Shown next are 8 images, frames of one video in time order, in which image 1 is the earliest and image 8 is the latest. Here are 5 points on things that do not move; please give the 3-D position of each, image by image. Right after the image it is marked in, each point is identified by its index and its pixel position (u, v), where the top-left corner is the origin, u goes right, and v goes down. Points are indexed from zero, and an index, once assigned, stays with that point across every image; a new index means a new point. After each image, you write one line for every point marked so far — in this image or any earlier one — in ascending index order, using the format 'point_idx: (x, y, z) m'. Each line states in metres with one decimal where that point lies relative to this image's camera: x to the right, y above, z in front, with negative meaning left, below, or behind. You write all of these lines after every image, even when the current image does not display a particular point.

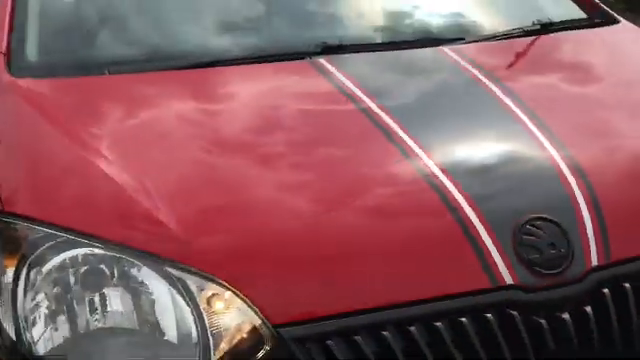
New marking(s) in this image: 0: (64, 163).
0: (-0.7, 0.0, +1.7) m
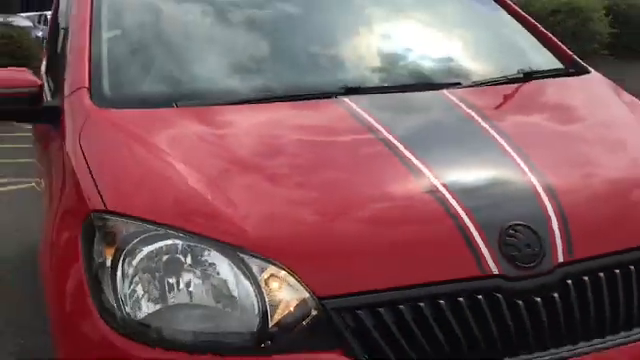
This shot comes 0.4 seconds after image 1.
0: (-0.6, 0.0, +2.1) m
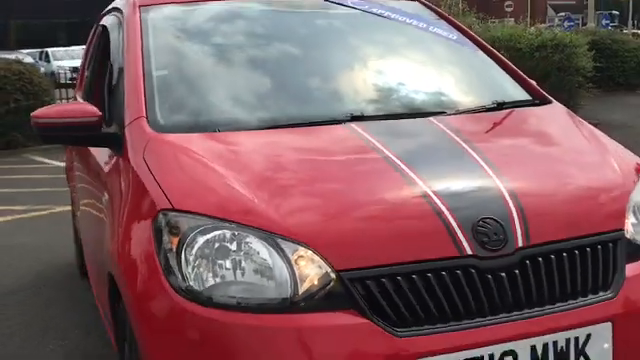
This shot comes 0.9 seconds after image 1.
0: (-0.6, 0.0, +2.7) m
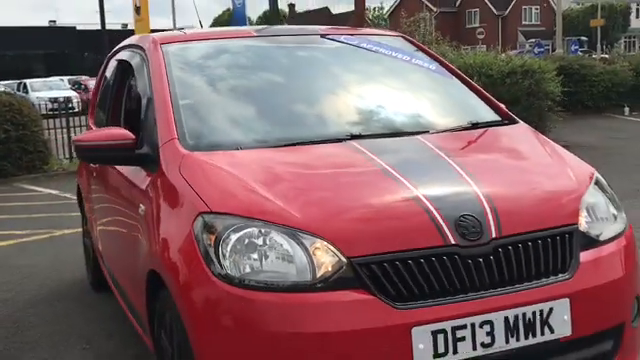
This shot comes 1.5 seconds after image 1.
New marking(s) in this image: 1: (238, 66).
0: (-0.5, -0.1, +3.3) m
1: (-0.6, +0.8, +4.6) m
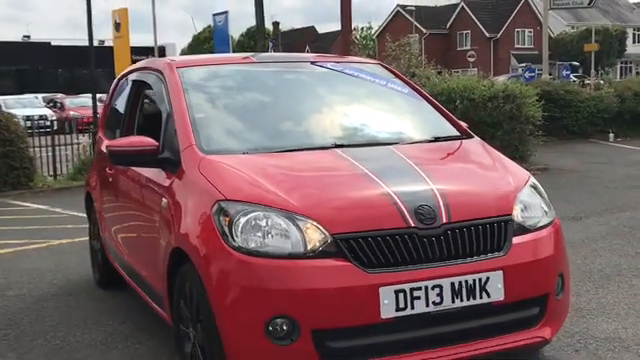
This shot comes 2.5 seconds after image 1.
0: (-0.6, 0.0, +4.2) m
1: (-0.6, +0.8, +5.5) m
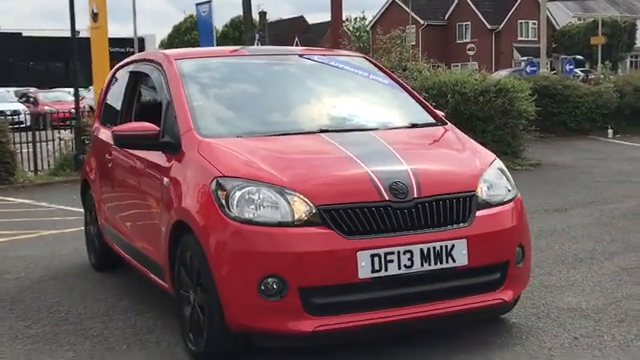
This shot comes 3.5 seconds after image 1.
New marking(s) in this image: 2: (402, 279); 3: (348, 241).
0: (-0.7, +0.1, +4.7) m
1: (-0.8, +0.9, +6.1) m
2: (+0.5, -0.7, +4.5) m
3: (+0.2, -0.4, +4.3) m
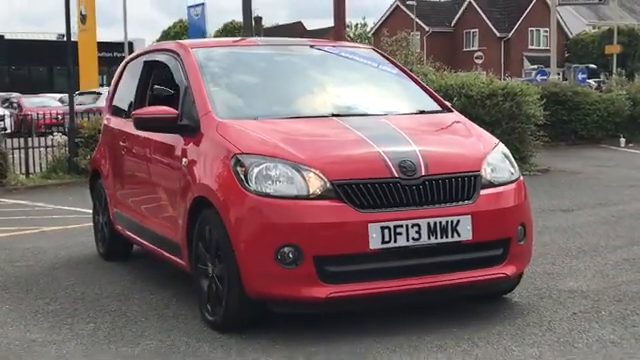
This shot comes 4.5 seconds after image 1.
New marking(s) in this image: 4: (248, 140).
0: (-0.6, +0.3, +5.0) m
1: (-0.6, +1.1, +6.4) m
2: (+0.6, -0.5, +4.8) m
3: (+0.3, -0.2, +4.6) m
4: (-0.5, +0.3, +5.0) m
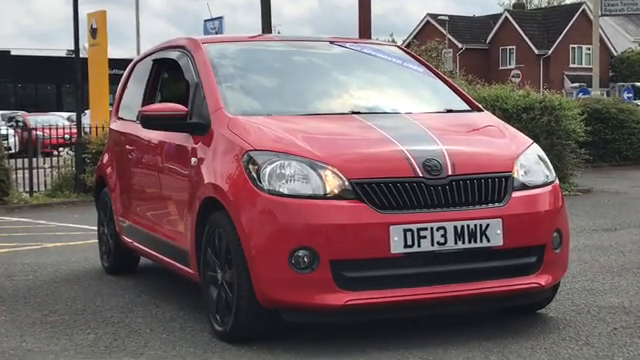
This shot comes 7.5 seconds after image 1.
0: (-0.4, +0.3, +4.7) m
1: (-0.4, +1.0, +6.1) m
2: (+0.8, -0.5, +4.4) m
3: (+0.4, -0.2, +4.3) m
4: (-0.4, +0.3, +4.7) m
